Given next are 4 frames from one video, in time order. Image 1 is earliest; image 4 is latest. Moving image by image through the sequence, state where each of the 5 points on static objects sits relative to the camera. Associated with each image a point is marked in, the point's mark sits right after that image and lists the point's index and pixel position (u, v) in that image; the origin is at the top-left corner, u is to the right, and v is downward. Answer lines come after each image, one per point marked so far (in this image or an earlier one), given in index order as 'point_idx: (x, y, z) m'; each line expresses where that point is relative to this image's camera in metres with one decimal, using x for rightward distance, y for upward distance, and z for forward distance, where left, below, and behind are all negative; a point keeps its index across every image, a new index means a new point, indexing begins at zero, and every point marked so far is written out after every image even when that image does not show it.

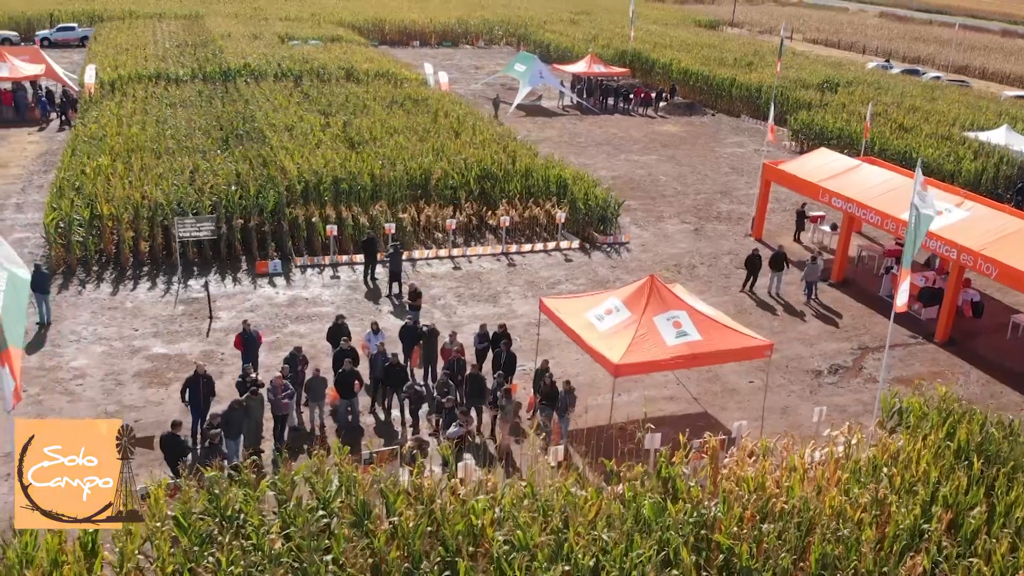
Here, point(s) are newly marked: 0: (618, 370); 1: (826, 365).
0: (+1.4, -1.1, +12.2) m
1: (+5.2, -1.3, +15.8) m
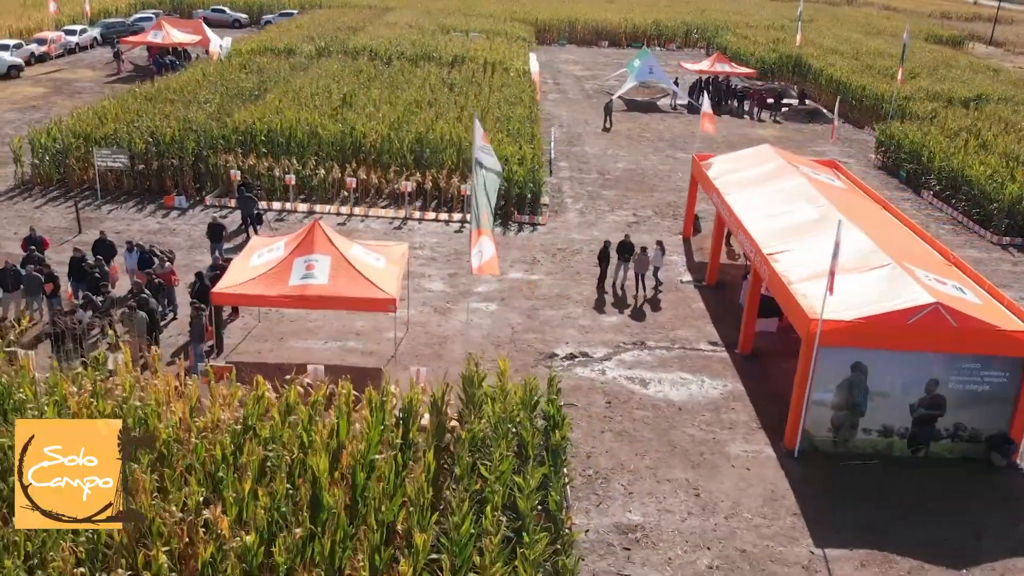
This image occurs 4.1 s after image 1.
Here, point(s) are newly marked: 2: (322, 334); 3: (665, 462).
0: (-3.9, -0.1, +12.5) m
1: (+0.9, -1.0, +14.8) m
2: (-3.0, -0.7, +14.9) m
3: (+1.9, -2.2, +11.8) m
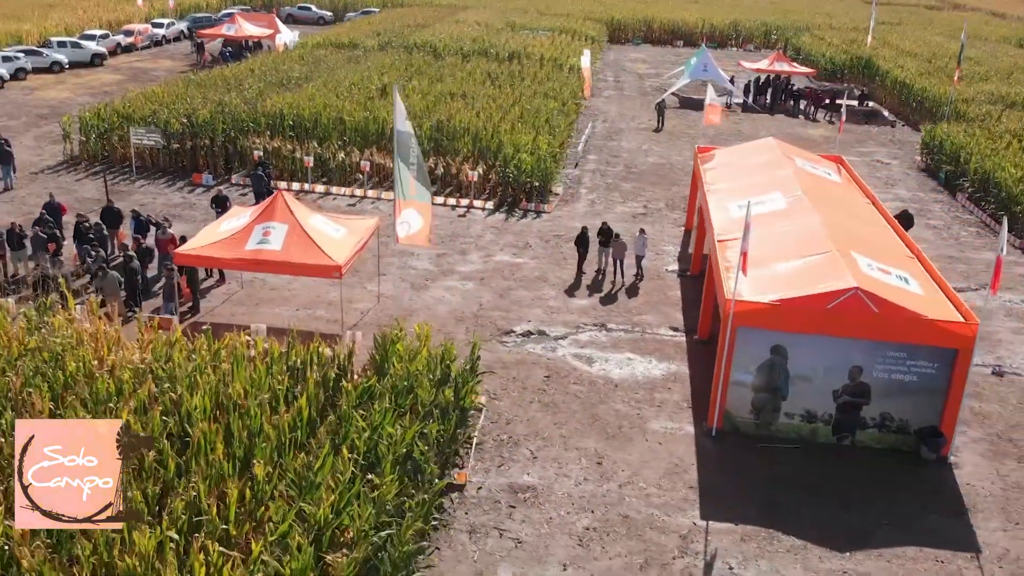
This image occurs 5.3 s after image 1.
0: (-4.8, +0.4, +13.5) m
1: (+0.2, -0.7, +15.2) m
2: (-3.6, -0.2, +15.7) m
3: (+0.9, -1.9, +12.1) m
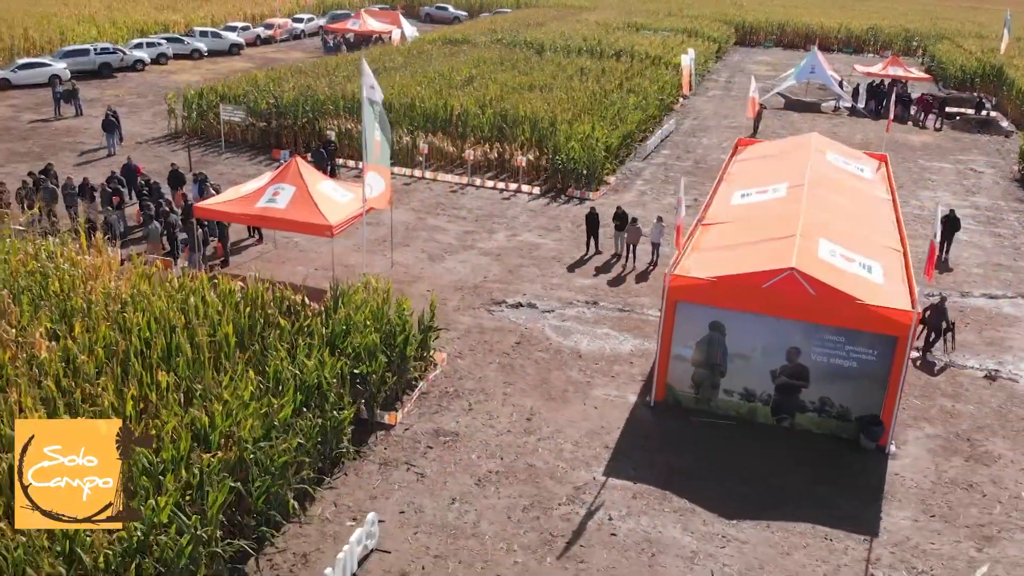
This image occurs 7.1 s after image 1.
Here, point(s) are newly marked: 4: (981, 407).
0: (-5.0, +1.2, +15.1) m
1: (+0.1, -0.2, +15.9) m
2: (-3.6, +0.5, +17.1) m
3: (+0.2, -1.4, +12.8) m
4: (+6.7, -1.7, +13.4) m
